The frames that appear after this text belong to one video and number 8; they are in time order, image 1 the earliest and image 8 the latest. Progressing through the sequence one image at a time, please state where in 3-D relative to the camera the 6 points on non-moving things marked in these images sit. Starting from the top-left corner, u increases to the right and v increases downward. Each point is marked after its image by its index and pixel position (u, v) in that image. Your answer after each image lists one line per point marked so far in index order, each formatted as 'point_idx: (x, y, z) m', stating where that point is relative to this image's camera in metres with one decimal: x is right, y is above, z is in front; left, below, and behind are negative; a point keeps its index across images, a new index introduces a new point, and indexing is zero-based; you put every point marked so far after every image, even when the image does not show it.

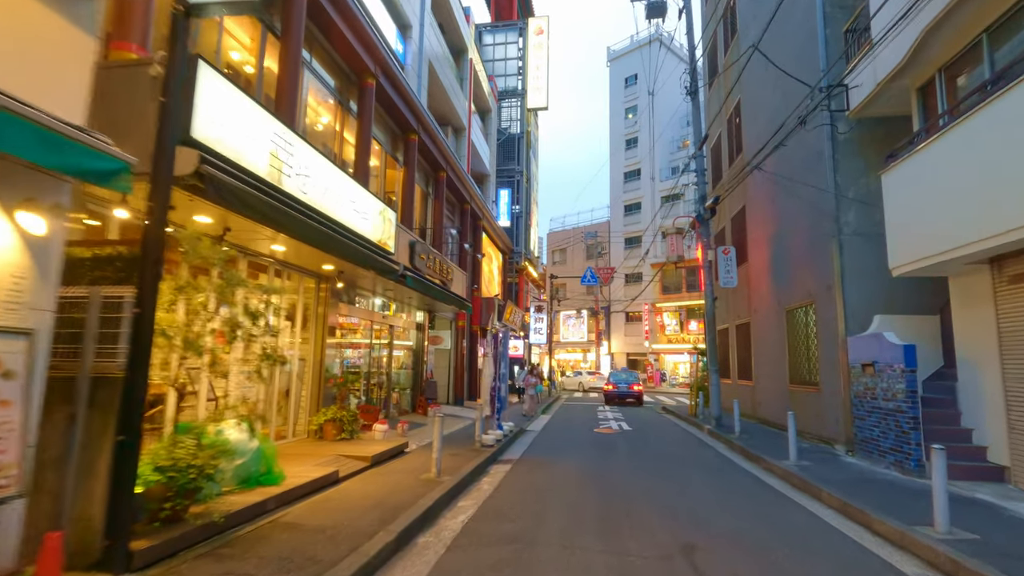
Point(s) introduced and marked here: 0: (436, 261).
0: (-2.1, +0.7, +14.5) m
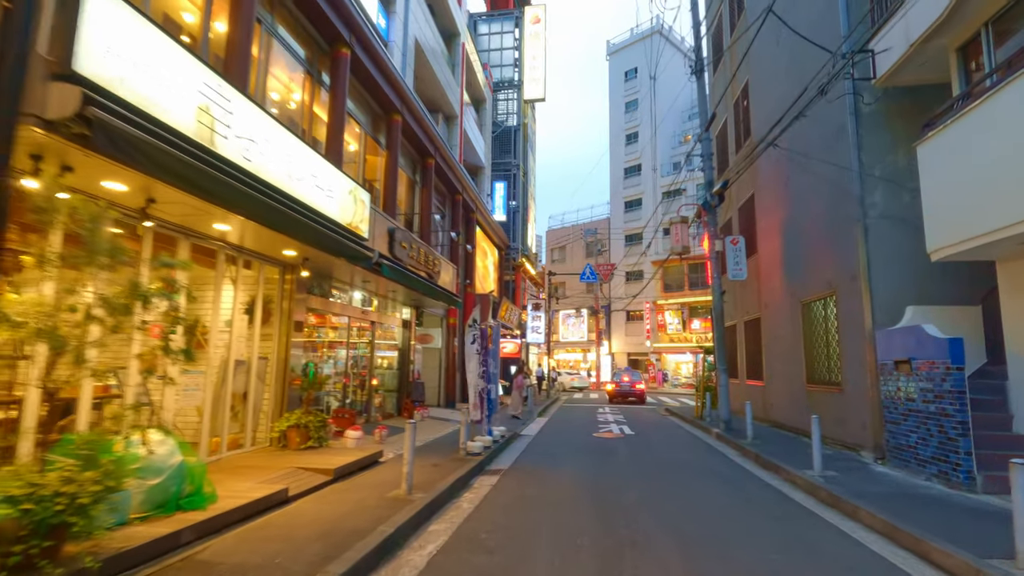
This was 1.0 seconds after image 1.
0: (-2.3, +0.9, +13.4) m
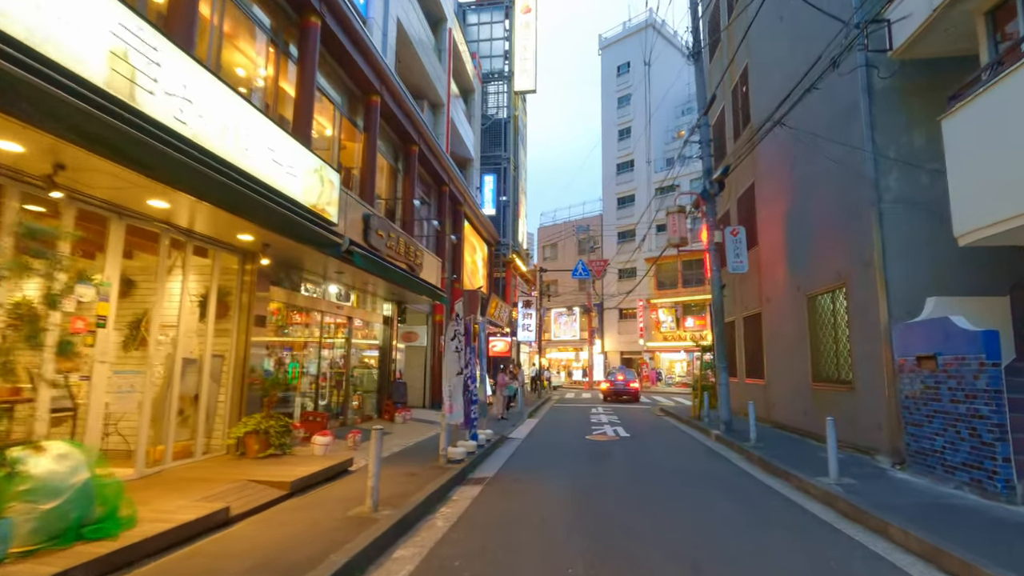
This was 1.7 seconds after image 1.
0: (-2.6, +1.1, +12.4) m
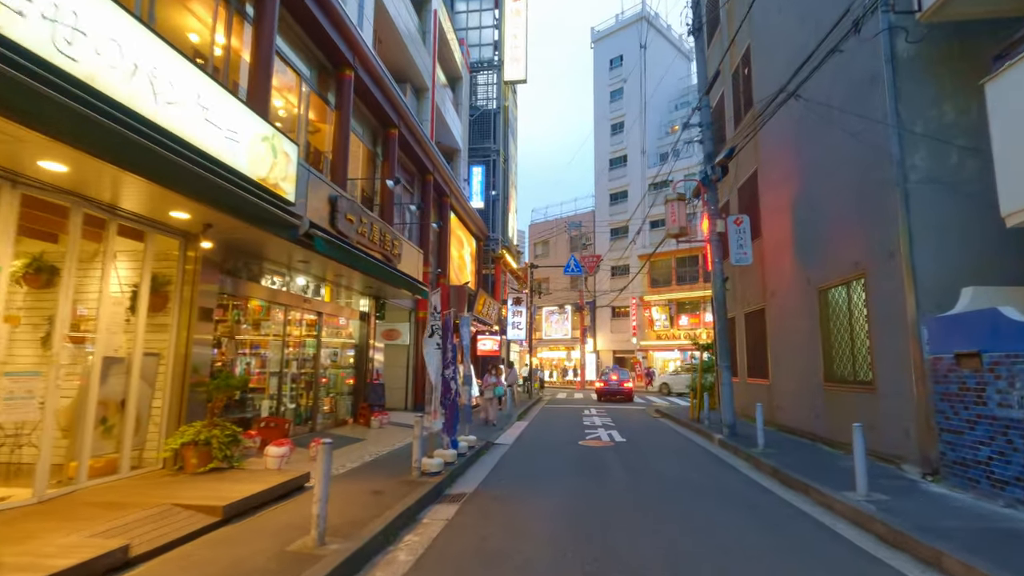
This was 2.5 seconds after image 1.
0: (-2.9, +1.2, +11.3) m
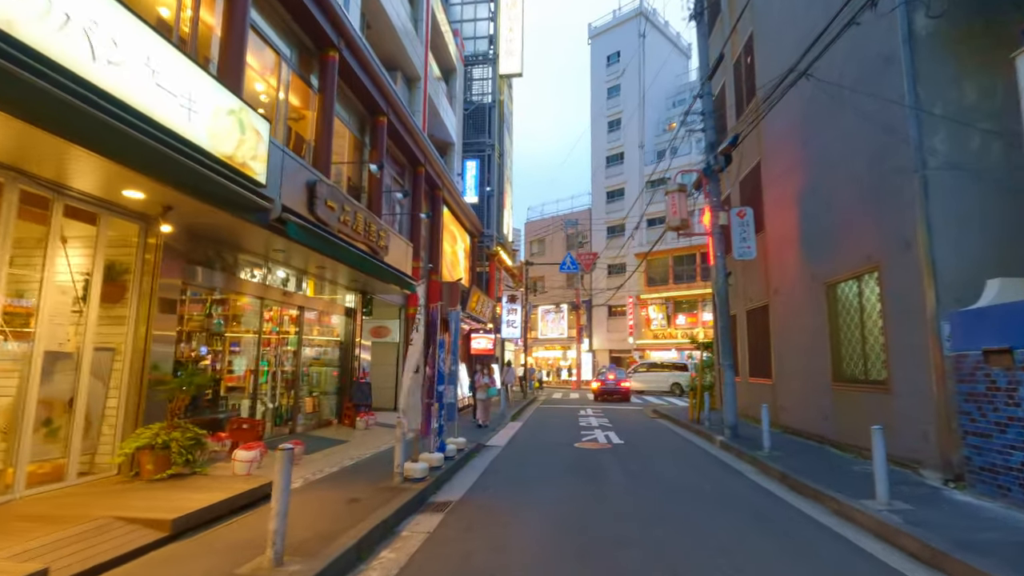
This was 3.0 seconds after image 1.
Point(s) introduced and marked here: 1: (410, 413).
0: (-3.1, +1.4, +10.6) m
1: (-1.5, -1.9, +7.9) m
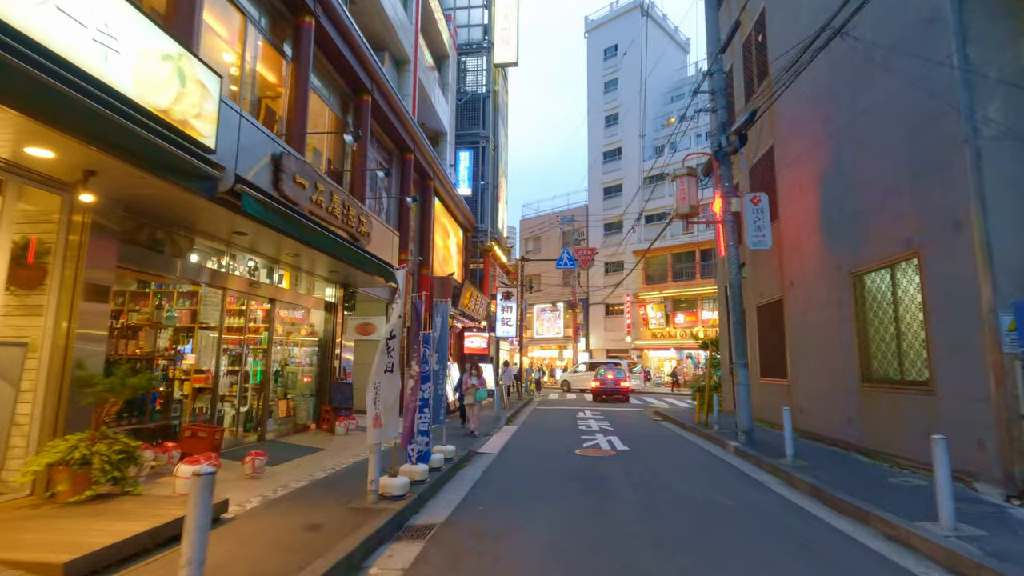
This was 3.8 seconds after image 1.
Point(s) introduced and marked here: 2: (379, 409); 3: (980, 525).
0: (-3.2, +1.5, +9.5) m
1: (-1.6, -1.7, +6.8) m
2: (-1.7, -1.6, +7.2) m
3: (+4.9, -2.5, +5.6) m
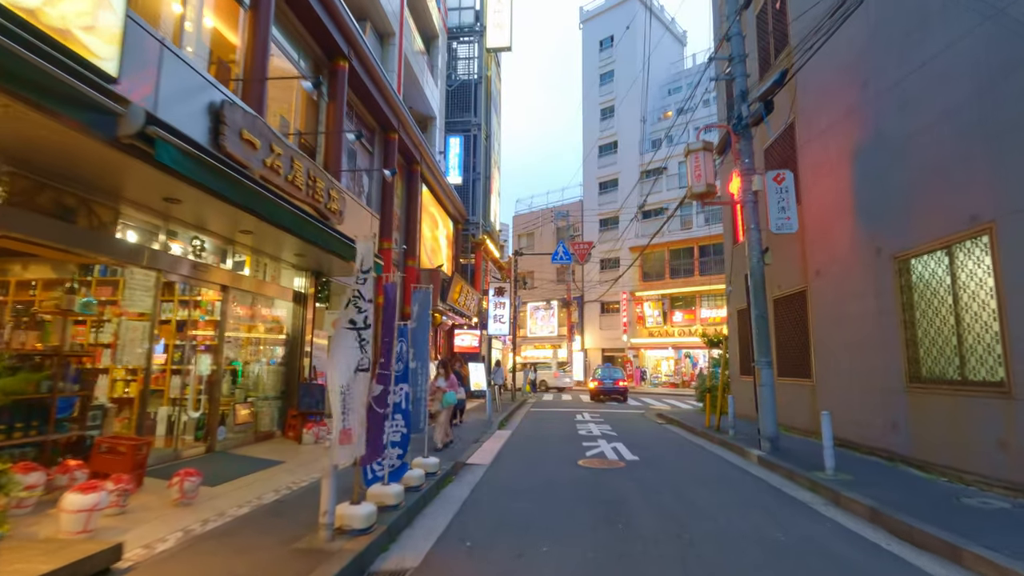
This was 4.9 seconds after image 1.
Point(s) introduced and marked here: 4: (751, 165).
0: (-3.2, +1.8, +8.1) m
1: (-1.7, -1.5, +5.4) m
2: (-1.7, -1.4, +5.8) m
3: (+4.9, -2.3, +4.3) m
4: (+4.9, +2.5, +10.9) m
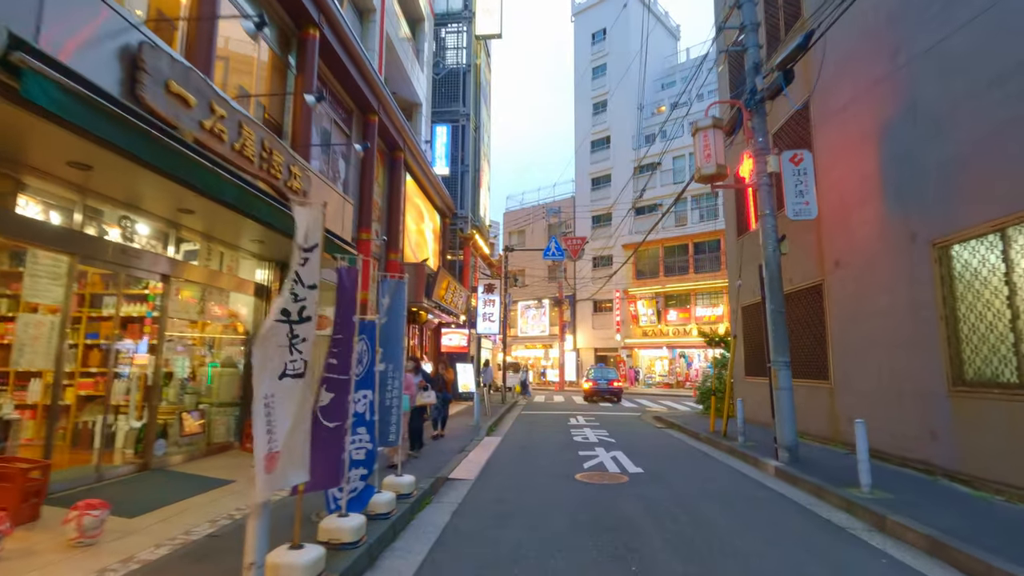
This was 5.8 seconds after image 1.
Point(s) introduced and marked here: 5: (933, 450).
0: (-3.4, +1.9, +6.9) m
1: (-1.8, -1.3, +4.2) m
2: (-1.9, -1.2, +4.6) m
3: (+4.8, -2.1, +3.2) m
4: (+4.7, +2.7, +9.8) m
5: (+6.2, -2.4, +7.8) m
